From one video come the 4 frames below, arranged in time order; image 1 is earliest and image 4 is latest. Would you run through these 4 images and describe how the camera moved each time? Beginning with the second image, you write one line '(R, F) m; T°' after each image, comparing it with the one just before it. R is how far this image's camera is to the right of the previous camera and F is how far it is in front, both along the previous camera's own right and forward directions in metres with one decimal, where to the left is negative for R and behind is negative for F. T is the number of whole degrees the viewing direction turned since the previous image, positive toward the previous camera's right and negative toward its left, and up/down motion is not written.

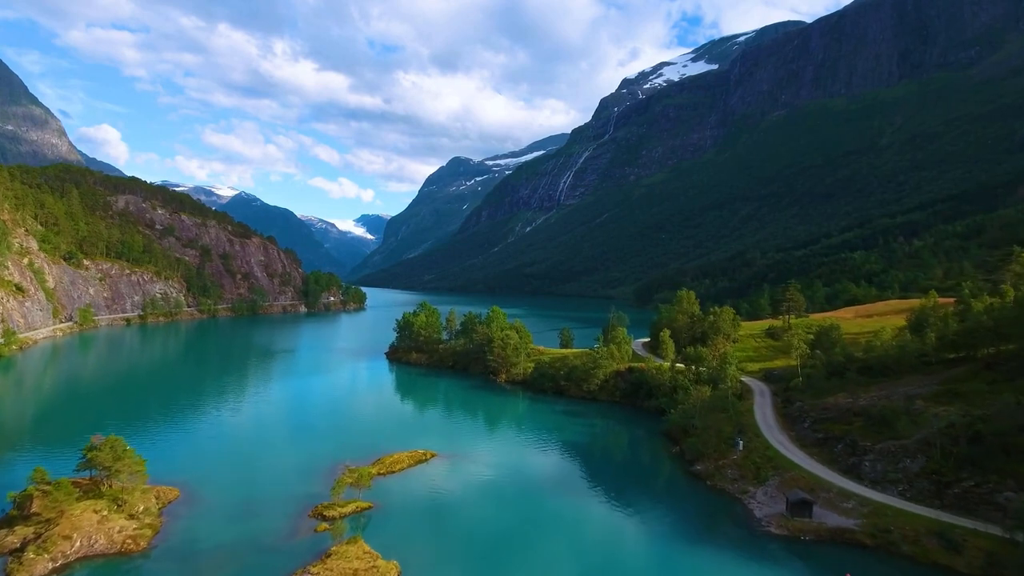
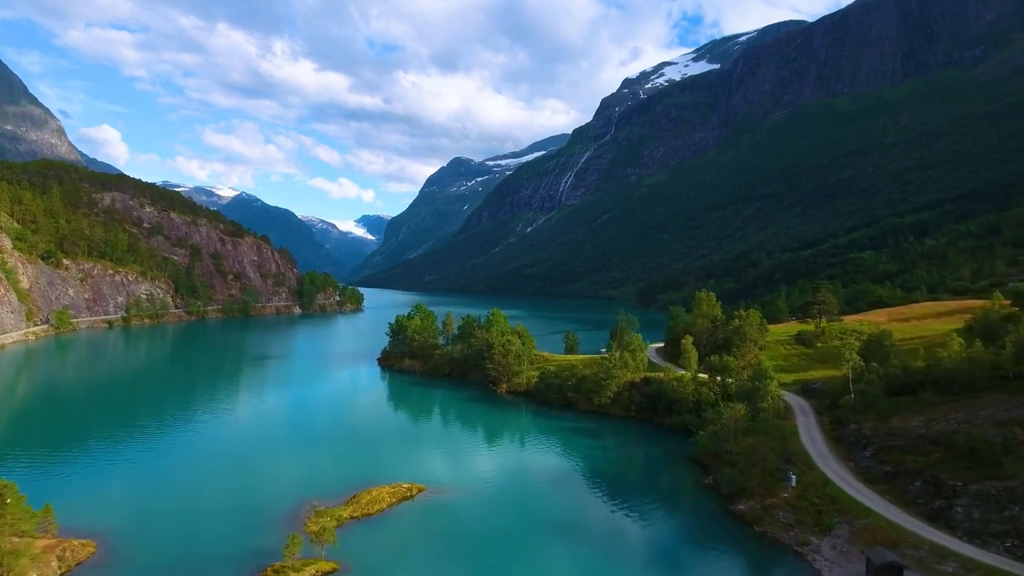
(-0.1, +5.6) m; 0°
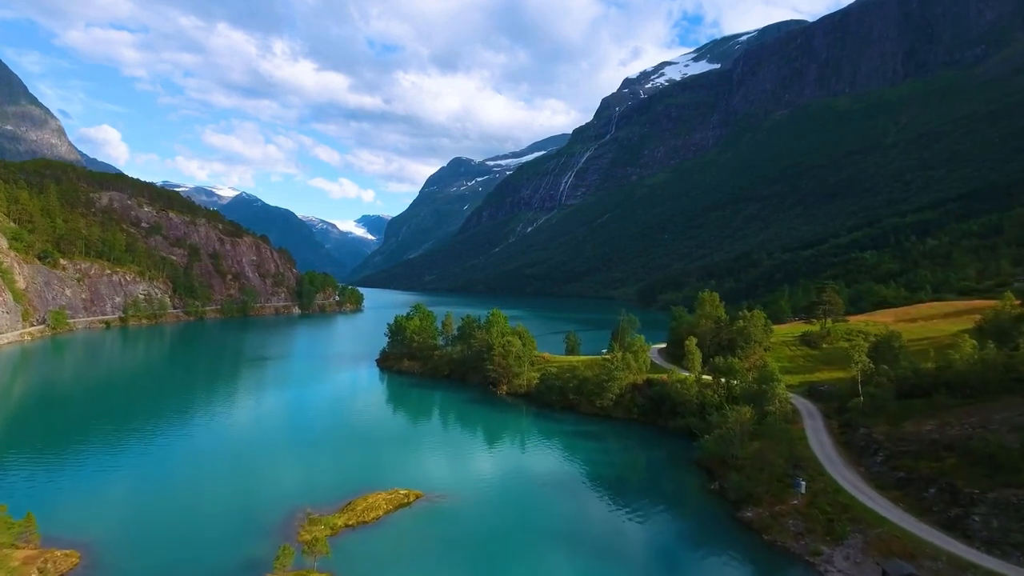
(0.0, +0.8) m; 0°
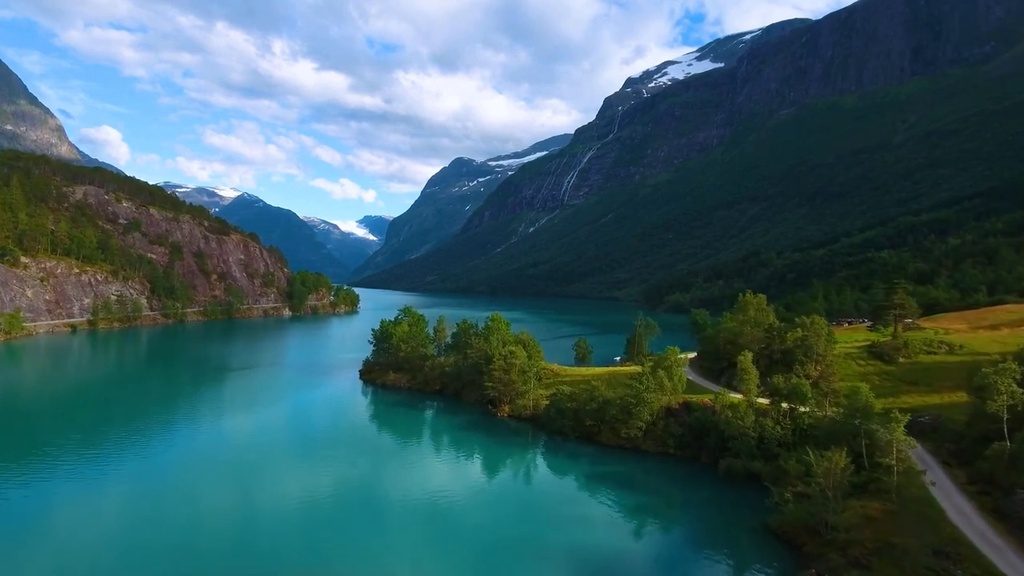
(-0.1, +9.2) m; 0°
